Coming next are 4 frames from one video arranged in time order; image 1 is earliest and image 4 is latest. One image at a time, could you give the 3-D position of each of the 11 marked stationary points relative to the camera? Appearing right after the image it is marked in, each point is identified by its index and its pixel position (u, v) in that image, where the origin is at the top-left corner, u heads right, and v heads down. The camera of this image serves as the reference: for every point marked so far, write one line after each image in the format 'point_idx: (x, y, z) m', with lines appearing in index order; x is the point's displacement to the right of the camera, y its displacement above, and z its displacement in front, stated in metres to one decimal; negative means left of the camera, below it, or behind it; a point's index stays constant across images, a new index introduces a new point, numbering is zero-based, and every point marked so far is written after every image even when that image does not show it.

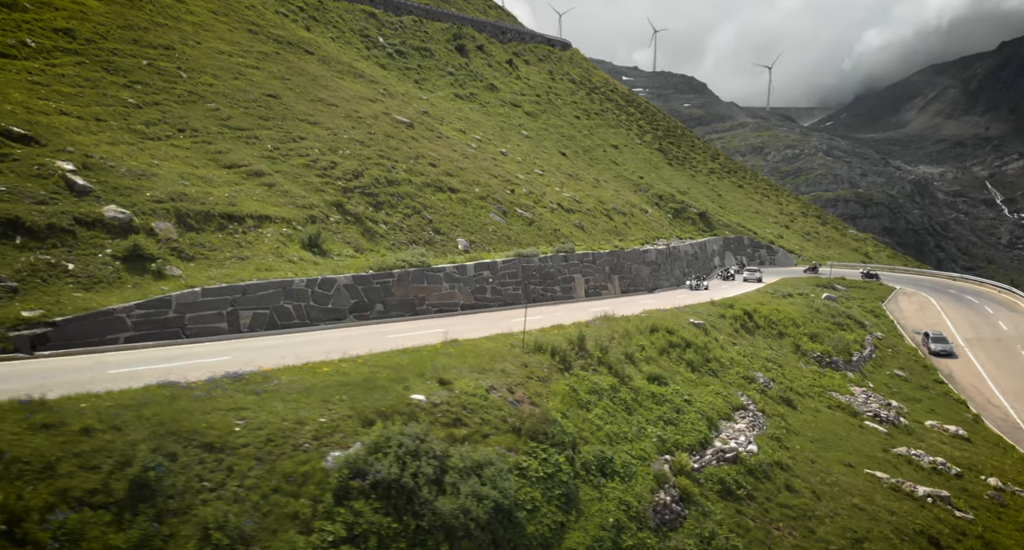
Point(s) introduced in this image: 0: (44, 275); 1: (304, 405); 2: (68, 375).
0: (-9.6, 0.0, +12.8) m
1: (-2.7, -1.8, +7.9) m
2: (-6.8, -1.6, +9.3) m
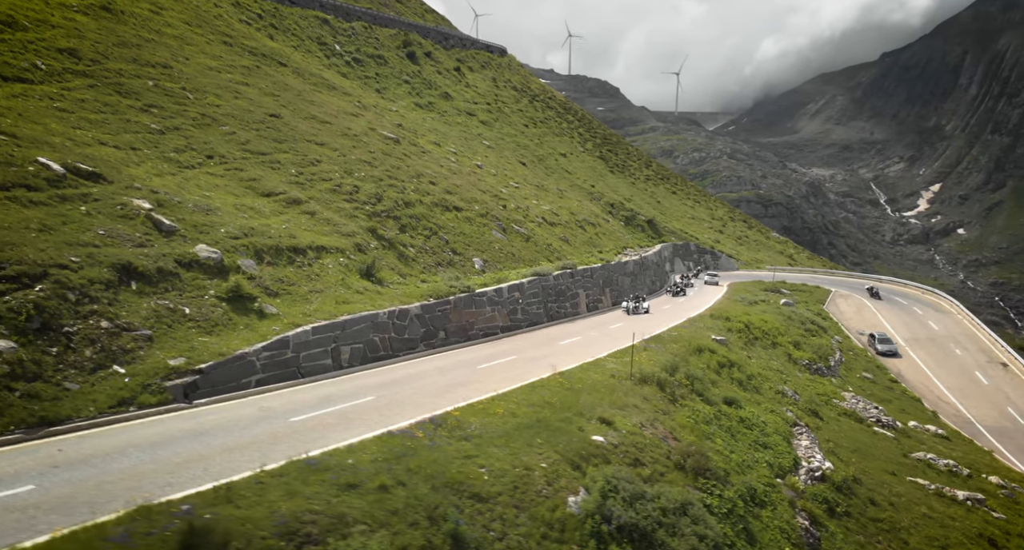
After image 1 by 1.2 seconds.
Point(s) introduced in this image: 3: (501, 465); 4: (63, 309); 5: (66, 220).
0: (-7.2, -1.0, +12.9) m
1: (+0.1, -2.5, +8.5) m
2: (-4.1, -2.4, +9.6) m
3: (-0.1, -2.6, +8.0) m
4: (-8.1, -0.6, +11.1) m
5: (-10.2, +1.3, +13.9) m
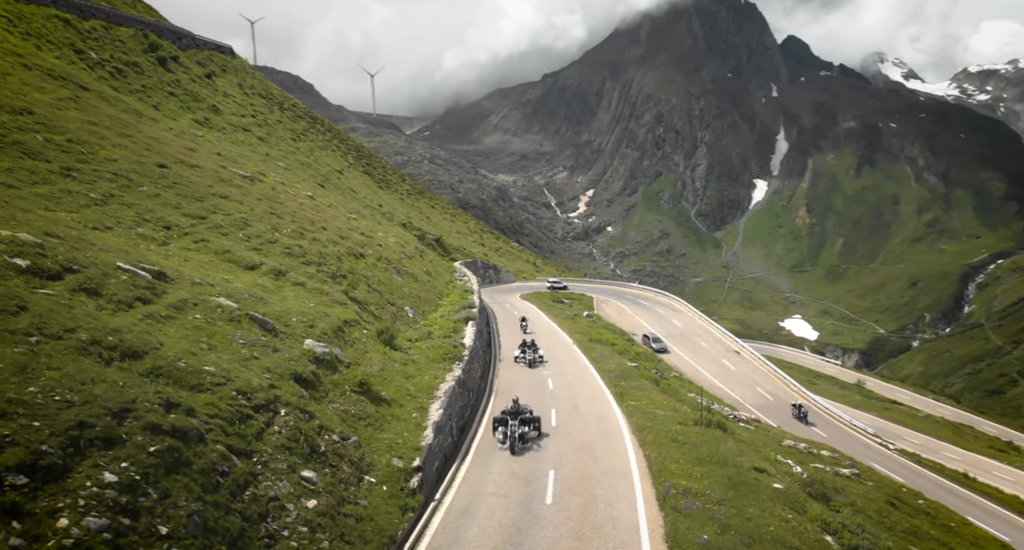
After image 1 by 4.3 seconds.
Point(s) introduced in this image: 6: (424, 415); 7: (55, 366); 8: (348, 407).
0: (-3.5, -3.3, +13.6) m
1: (+4.8, -4.4, +11.9) m
2: (+0.5, -4.5, +11.6) m
3: (+4.8, -4.4, +11.3) m
4: (-3.9, -2.9, +11.6) m
5: (-6.8, -1.3, +13.7) m
6: (-2.4, -3.6, +15.8) m
7: (-6.5, -1.3, +8.9) m
8: (-3.8, -3.0, +14.2) m
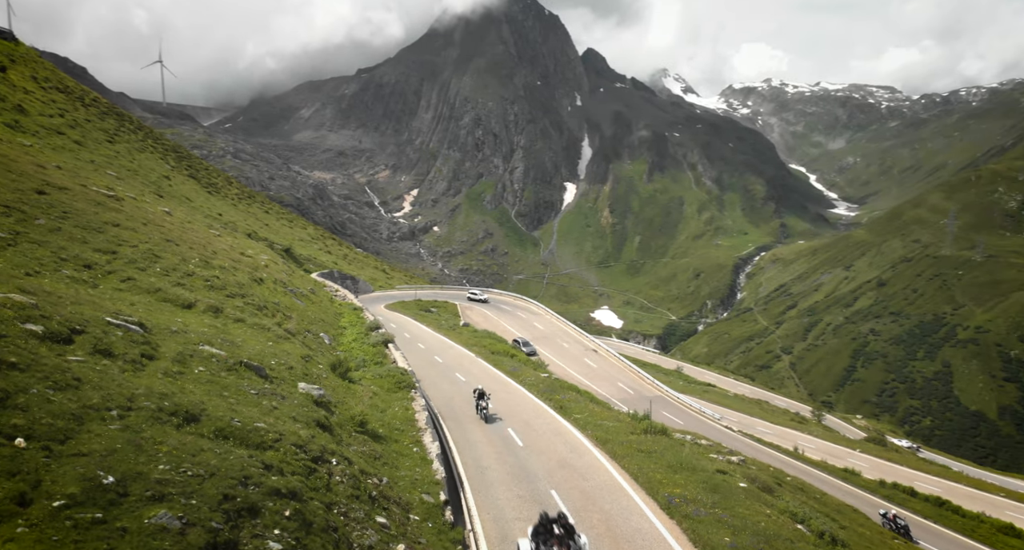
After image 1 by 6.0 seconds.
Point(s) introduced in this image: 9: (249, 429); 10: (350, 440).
0: (-3.2, -4.4, +14.2) m
1: (+5.4, -5.2, +14.3) m
2: (+1.3, -5.5, +13.1) m
3: (+5.5, -5.2, +13.7) m
4: (-3.1, -4.0, +12.2) m
5: (-6.5, -2.4, +13.5) m
6: (-2.5, -4.7, +16.6) m
7: (-5.1, -2.4, +8.9) m
8: (-3.6, -4.2, +14.7) m
9: (-4.8, -2.8, +11.1) m
10: (-3.9, -4.0, +14.7) m
